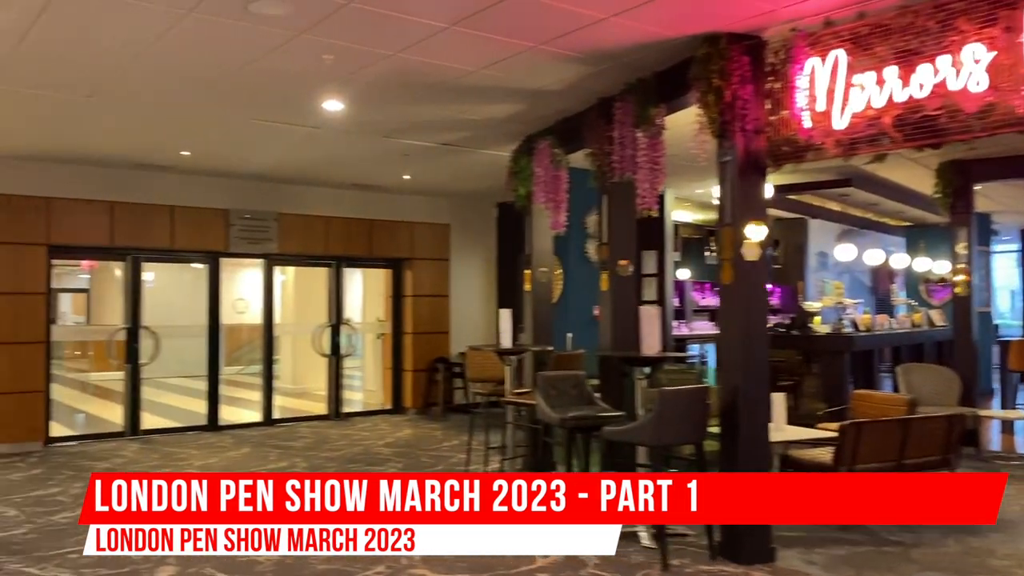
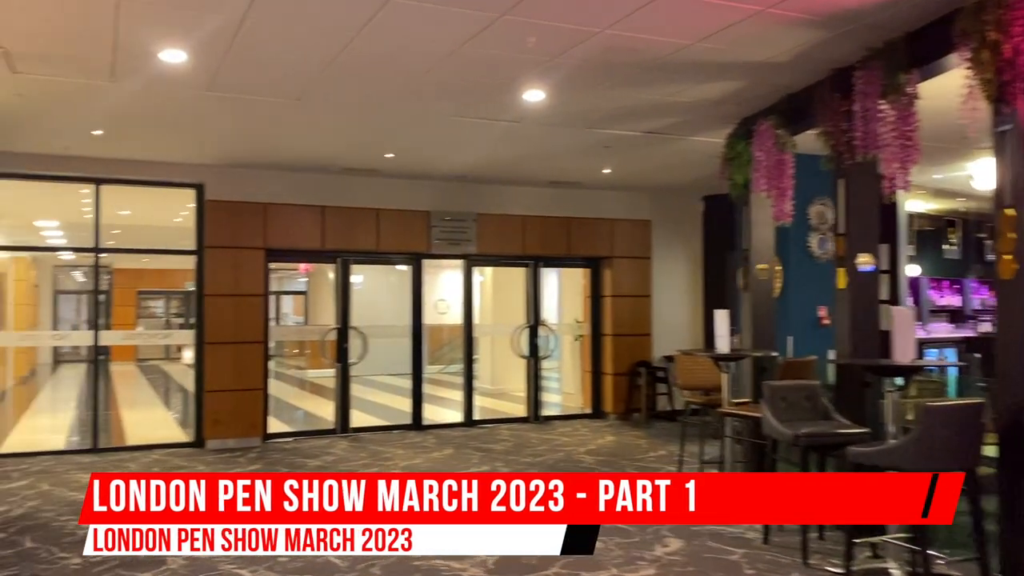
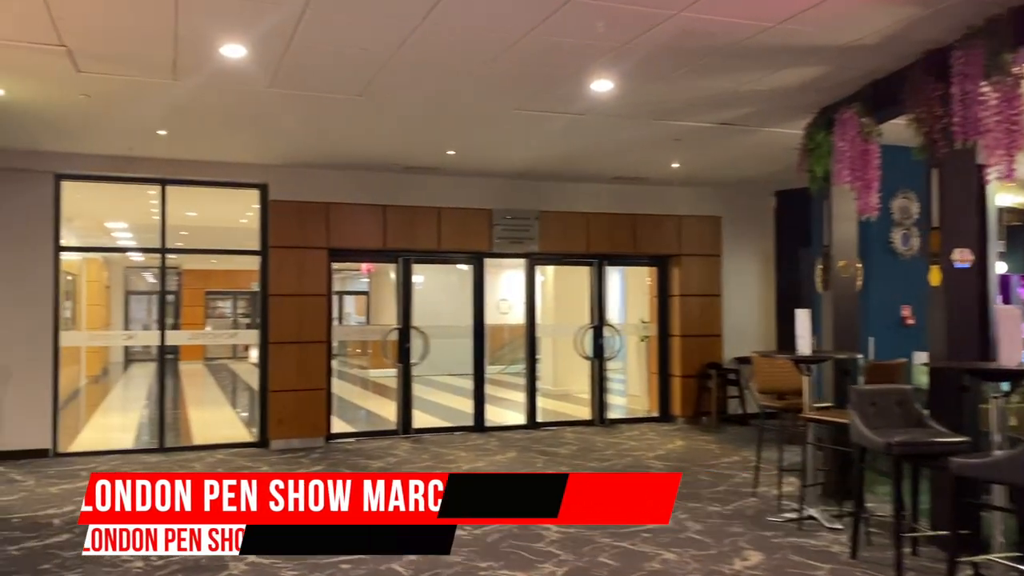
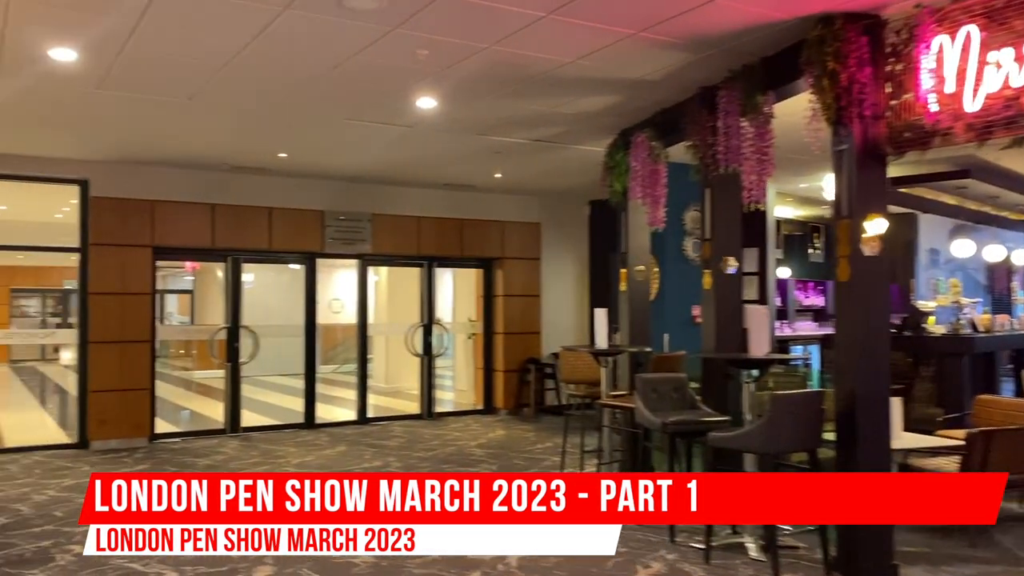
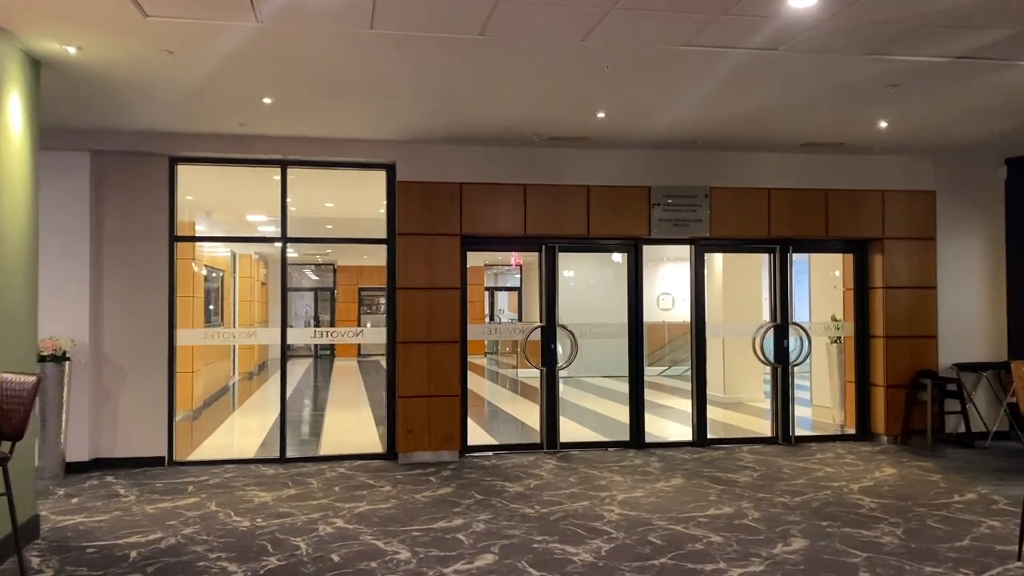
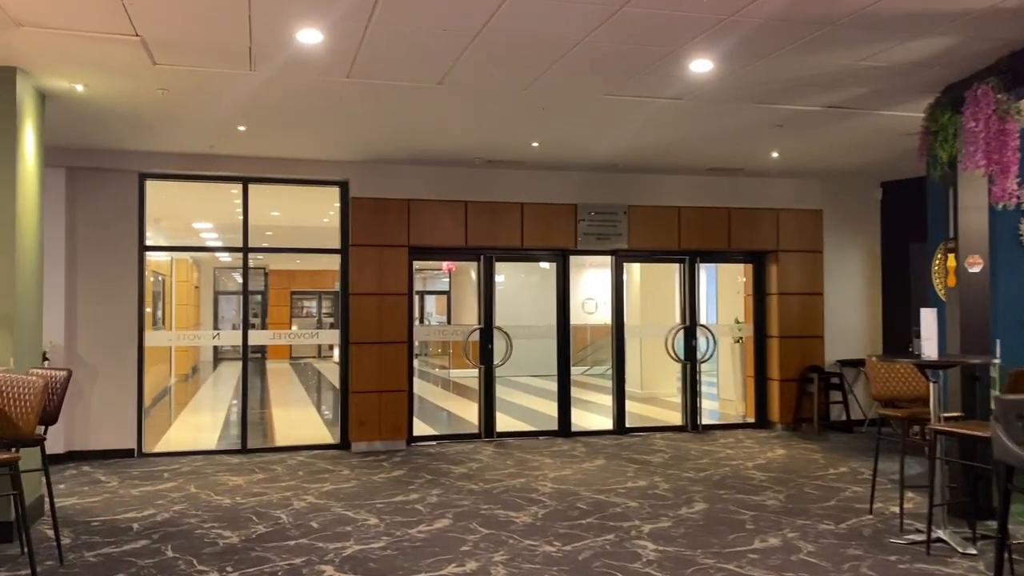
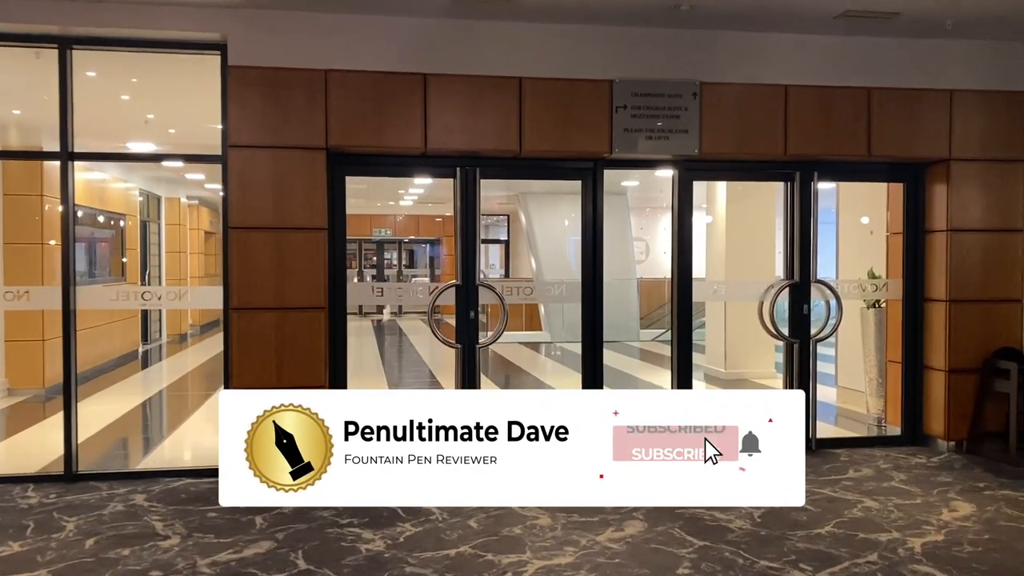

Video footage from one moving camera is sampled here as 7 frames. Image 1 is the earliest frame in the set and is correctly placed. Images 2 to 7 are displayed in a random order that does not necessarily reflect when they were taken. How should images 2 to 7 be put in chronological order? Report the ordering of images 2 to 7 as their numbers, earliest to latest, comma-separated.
4, 2, 3, 6, 5, 7
